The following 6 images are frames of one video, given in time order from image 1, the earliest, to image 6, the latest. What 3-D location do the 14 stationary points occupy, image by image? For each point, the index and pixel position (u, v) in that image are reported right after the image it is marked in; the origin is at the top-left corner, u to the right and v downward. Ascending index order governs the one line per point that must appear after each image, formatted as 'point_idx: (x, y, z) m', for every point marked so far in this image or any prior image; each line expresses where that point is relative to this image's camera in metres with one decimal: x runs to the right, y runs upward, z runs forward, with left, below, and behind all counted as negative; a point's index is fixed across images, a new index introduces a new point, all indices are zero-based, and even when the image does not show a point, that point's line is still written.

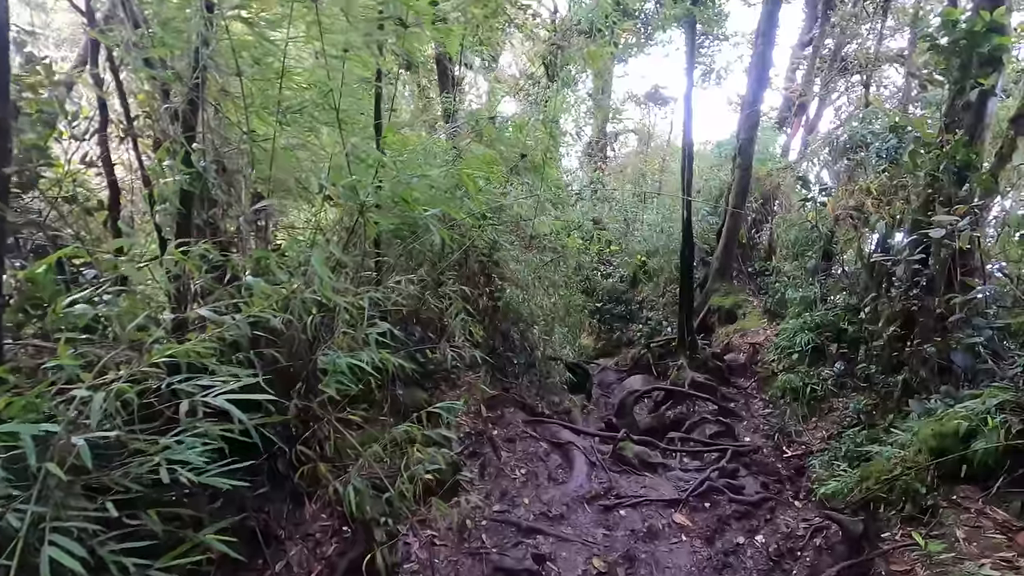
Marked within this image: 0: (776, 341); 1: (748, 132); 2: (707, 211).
0: (+2.9, -0.6, +5.9) m
1: (+3.2, +2.2, +7.3) m
2: (+3.0, +1.2, +8.3) m
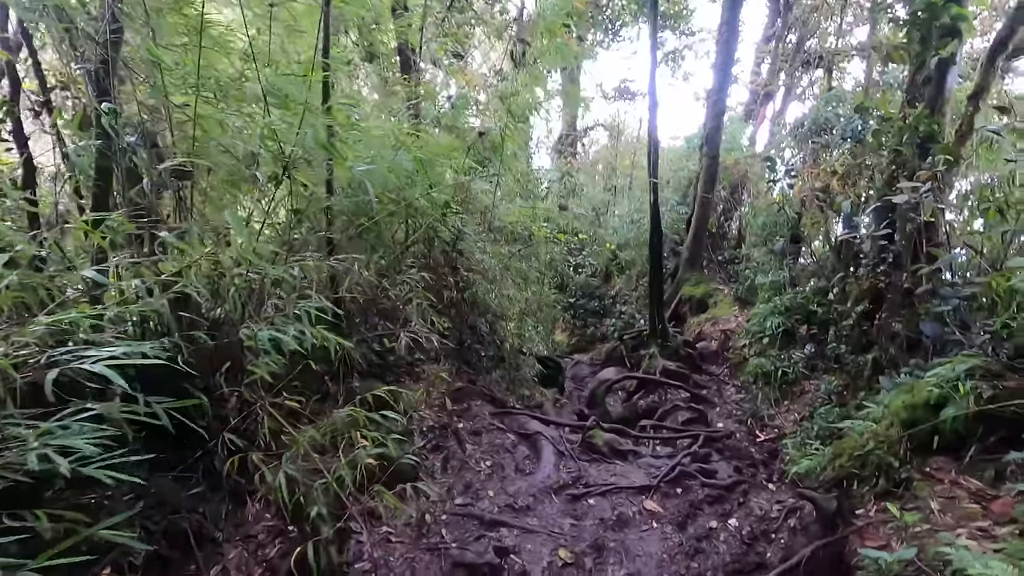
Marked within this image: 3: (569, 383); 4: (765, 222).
0: (+2.6, -0.4, +5.8) m
1: (+2.8, +2.3, +7.3) m
2: (+2.6, +1.4, +8.3) m
3: (+0.8, -1.3, +7.3) m
4: (+3.1, +0.8, +6.5) m
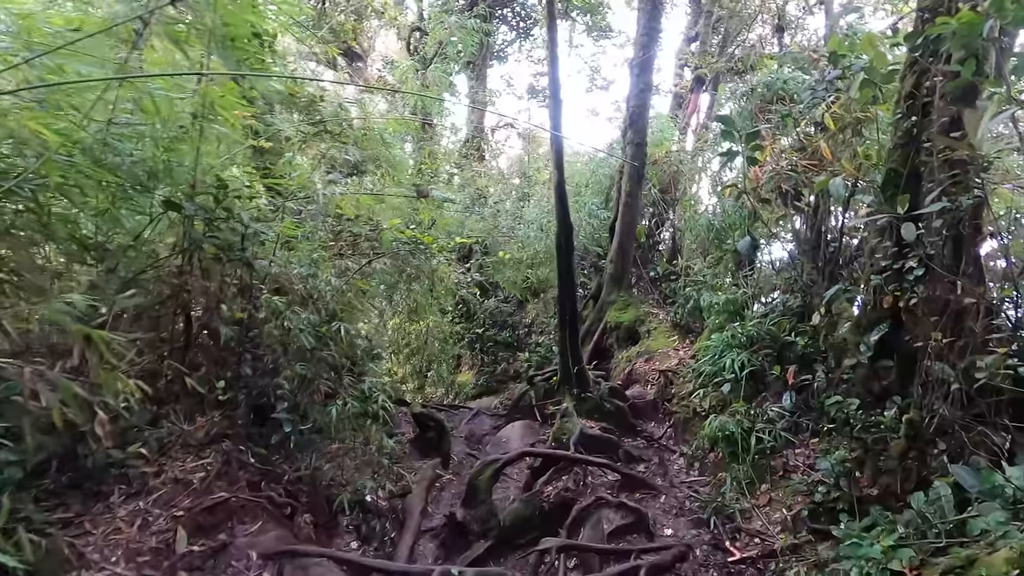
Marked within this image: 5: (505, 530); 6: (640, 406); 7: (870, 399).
0: (+1.4, -0.6, +4.2) m
1: (+1.4, +2.1, +5.8) m
2: (+1.1, +1.0, +6.7) m
3: (-0.5, -1.6, +5.3) m
4: (+1.8, +0.6, +5.0) m
5: (0.0, -1.5, +3.2) m
6: (+1.0, -0.9, +4.3) m
7: (+1.9, -0.6, +2.9) m
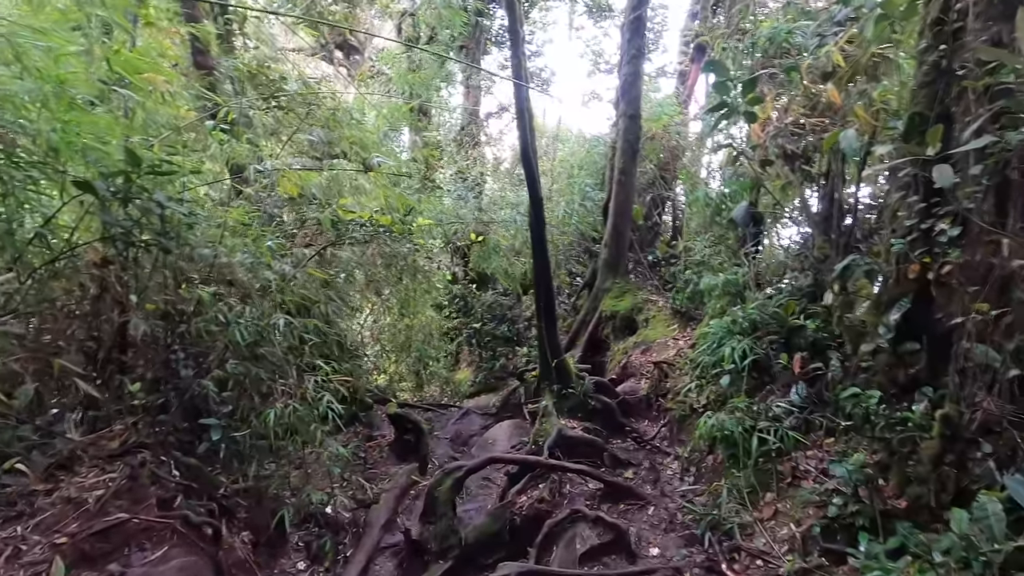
0: (+1.2, -0.5, +3.7) m
1: (+1.2, +2.2, +5.3) m
2: (+0.9, +1.2, +6.2) m
3: (-0.6, -1.5, +4.9) m
4: (+1.7, +0.7, +4.5) m
5: (-0.2, -1.4, +2.8) m
6: (+0.9, -0.8, +3.8) m
7: (+1.7, -0.5, +2.4) m
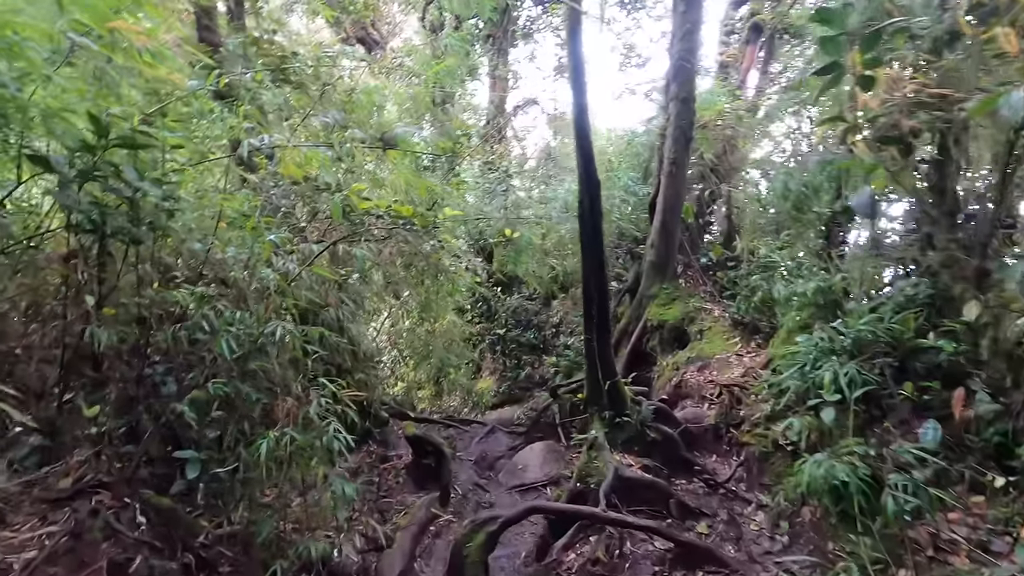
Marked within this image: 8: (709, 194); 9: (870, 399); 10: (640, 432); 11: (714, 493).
0: (+1.5, -0.5, +3.0) m
1: (+1.5, +2.1, +4.7) m
2: (+1.3, +1.1, +5.6) m
3: (-0.4, -1.5, +4.3) m
4: (+1.9, +0.7, +3.9) m
5: (0.0, -1.4, +2.2) m
6: (+1.1, -0.9, +3.2) m
7: (+1.9, -0.5, +1.8) m
8: (+1.9, +0.9, +5.2) m
9: (+1.7, -0.5, +2.5) m
10: (+0.7, -0.8, +3.1) m
11: (+1.1, -1.1, +2.8) m
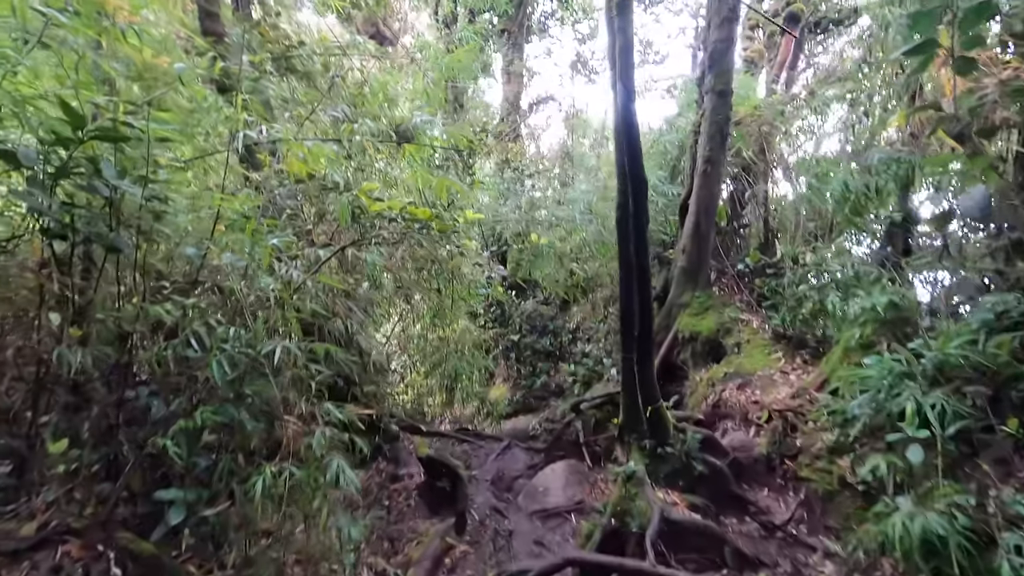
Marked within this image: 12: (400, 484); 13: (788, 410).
0: (+1.6, -0.6, +2.7) m
1: (+1.7, +2.1, +4.3) m
2: (+1.5, +1.1, +5.3) m
3: (-0.2, -1.6, +4.0) m
4: (+2.1, +0.6, +3.5) m
5: (+0.1, -1.4, +1.9) m
6: (+1.2, -0.9, +2.8) m
7: (+2.0, -0.6, +1.4) m
8: (+2.1, +0.9, +4.9) m
9: (+1.8, -0.6, +2.1) m
10: (+0.9, -0.9, +2.7) m
11: (+1.2, -1.1, +2.4) m
12: (-0.8, -1.5, +4.0) m
13: (+1.5, -0.7, +2.9) m
